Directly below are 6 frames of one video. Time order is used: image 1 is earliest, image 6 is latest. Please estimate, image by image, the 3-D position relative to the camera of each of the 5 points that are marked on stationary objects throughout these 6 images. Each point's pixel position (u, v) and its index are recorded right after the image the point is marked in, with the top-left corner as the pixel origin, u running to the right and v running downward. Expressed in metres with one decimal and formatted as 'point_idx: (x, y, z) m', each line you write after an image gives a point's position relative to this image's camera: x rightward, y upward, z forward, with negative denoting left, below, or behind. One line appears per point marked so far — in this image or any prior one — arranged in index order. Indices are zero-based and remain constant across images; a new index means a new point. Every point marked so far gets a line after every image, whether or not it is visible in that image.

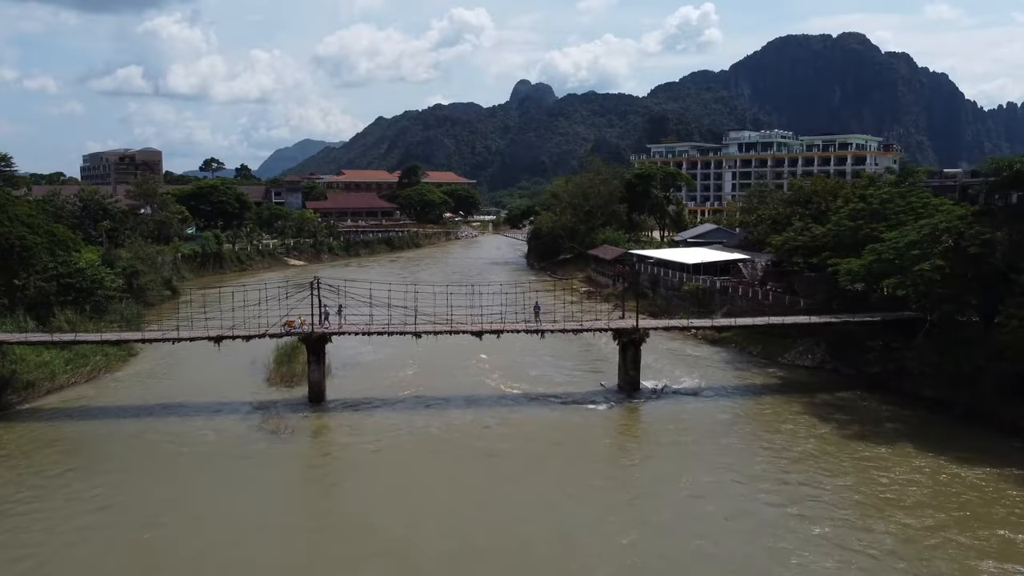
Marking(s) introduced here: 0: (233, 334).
0: (-6.0, -1.0, +19.1) m
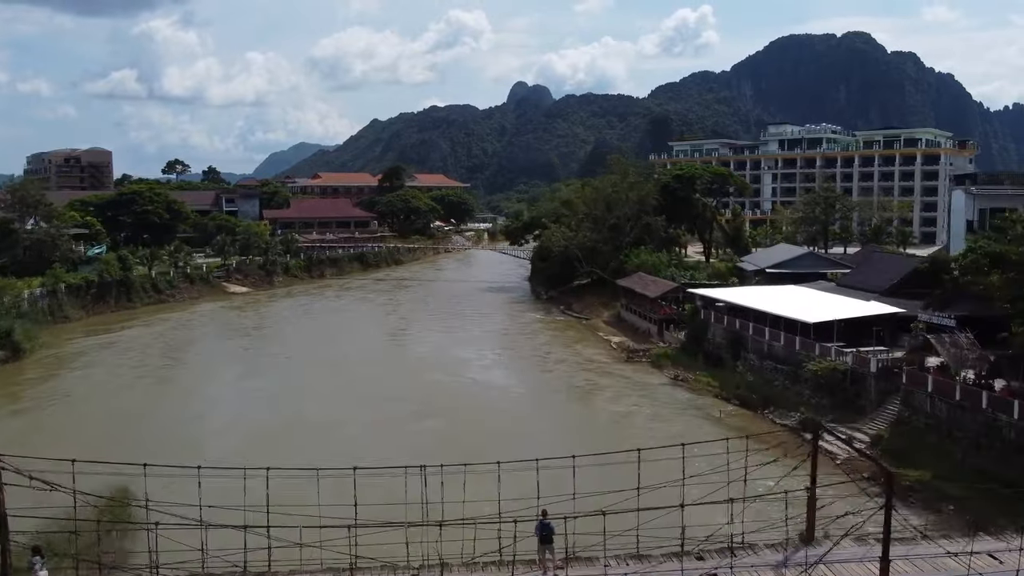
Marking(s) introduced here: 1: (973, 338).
0: (-5.8, -2.6, +6.3) m
1: (+8.6, -0.9, +16.7) m
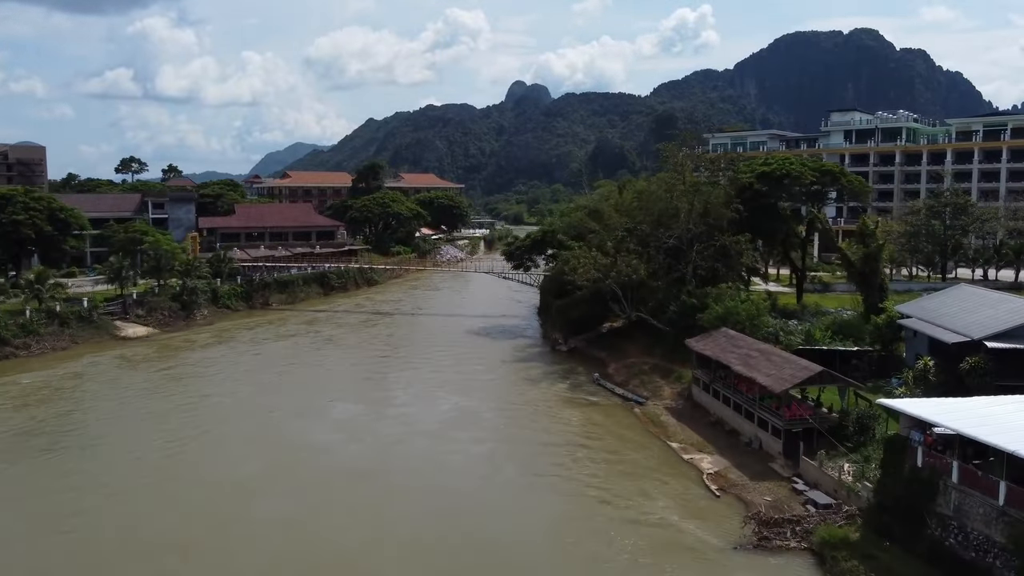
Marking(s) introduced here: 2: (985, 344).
0: (-5.6, -4.2, -7.0) m
1: (+8.8, -2.5, +3.4) m
2: (+8.7, -1.1, +16.4) m
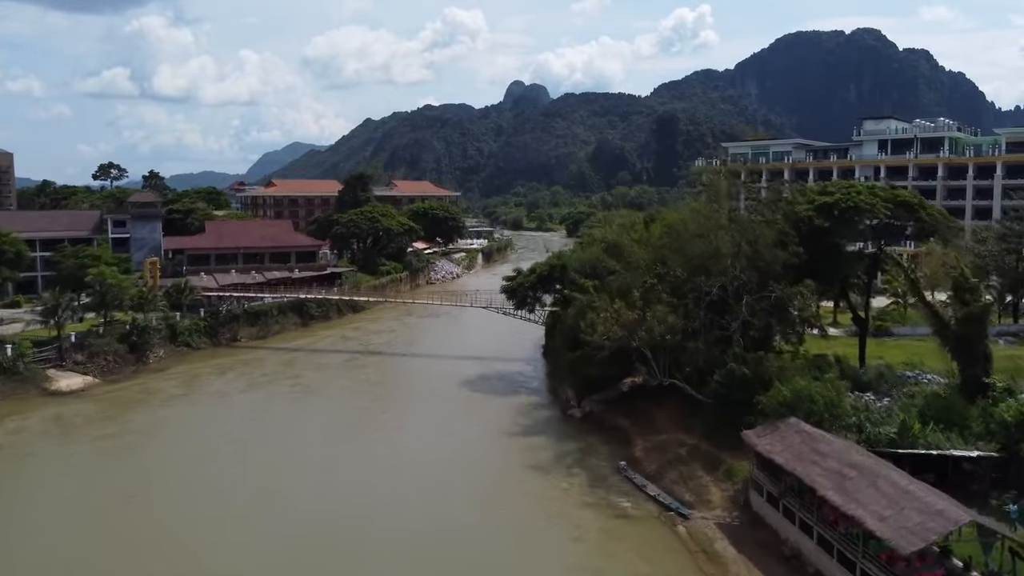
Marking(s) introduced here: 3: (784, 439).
0: (-5.5, -5.7, -12.2) m
1: (+8.9, -4.0, -1.7) m
2: (+8.8, -2.5, +11.3) m
3: (+4.9, -2.7, +15.8) m
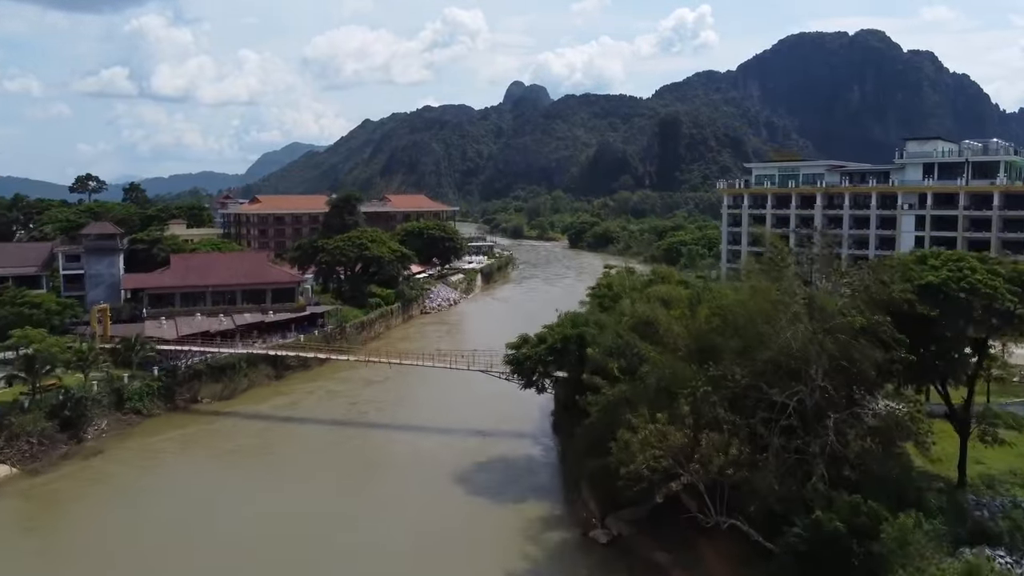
0: (-5.3, -7.7, -17.4) m
1: (+9.0, -6.0, -6.9) m
2: (+9.0, -4.6, +6.1) m
3: (+5.0, -4.8, +10.6) m
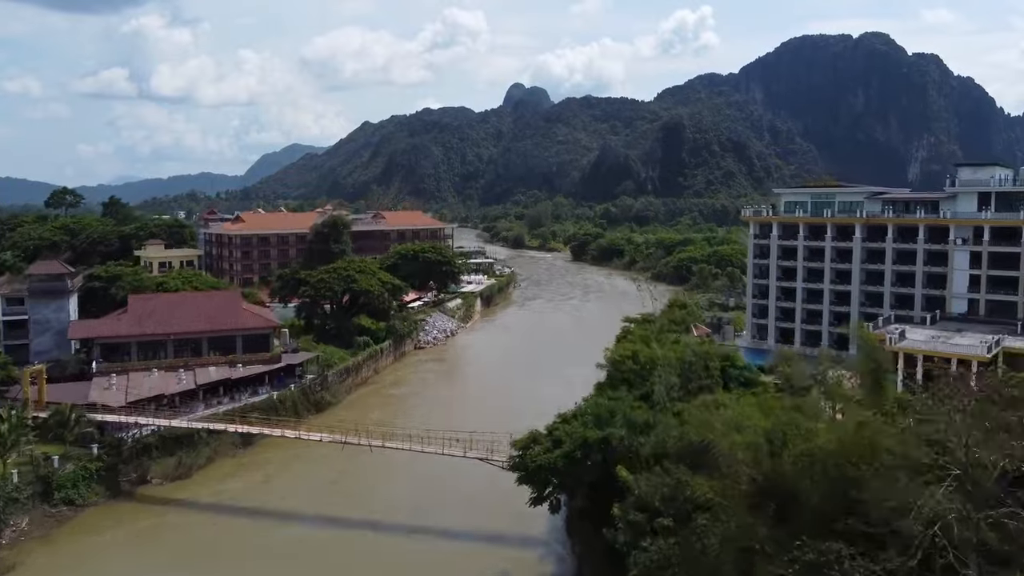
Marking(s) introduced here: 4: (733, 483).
0: (-5.2, -9.6, -22.5) m
1: (+9.2, -7.9, -11.9) m
2: (+9.1, -6.5, +1.0) m
3: (+5.2, -6.7, +5.6) m
4: (+3.5, -3.3, +14.1) m
